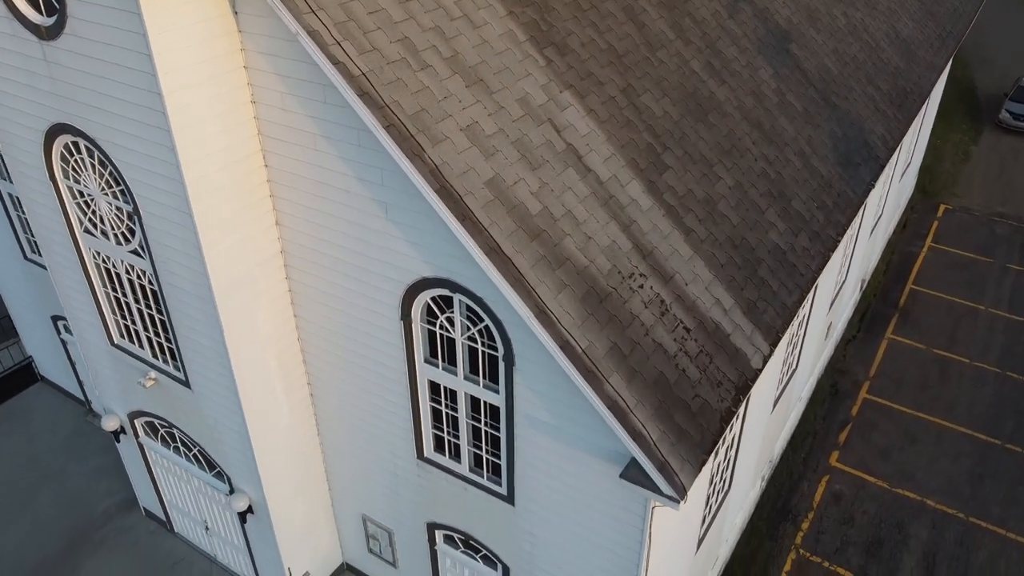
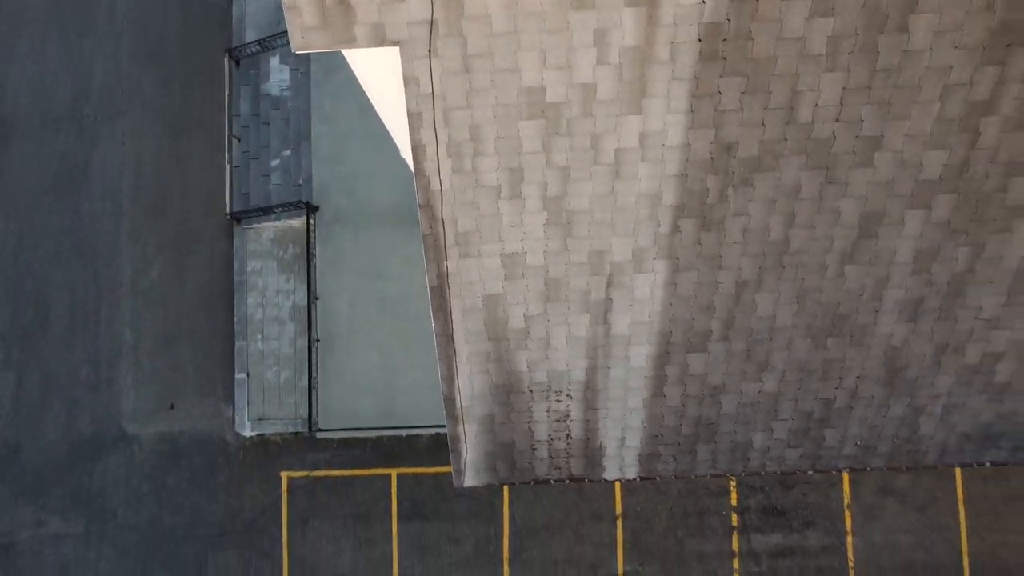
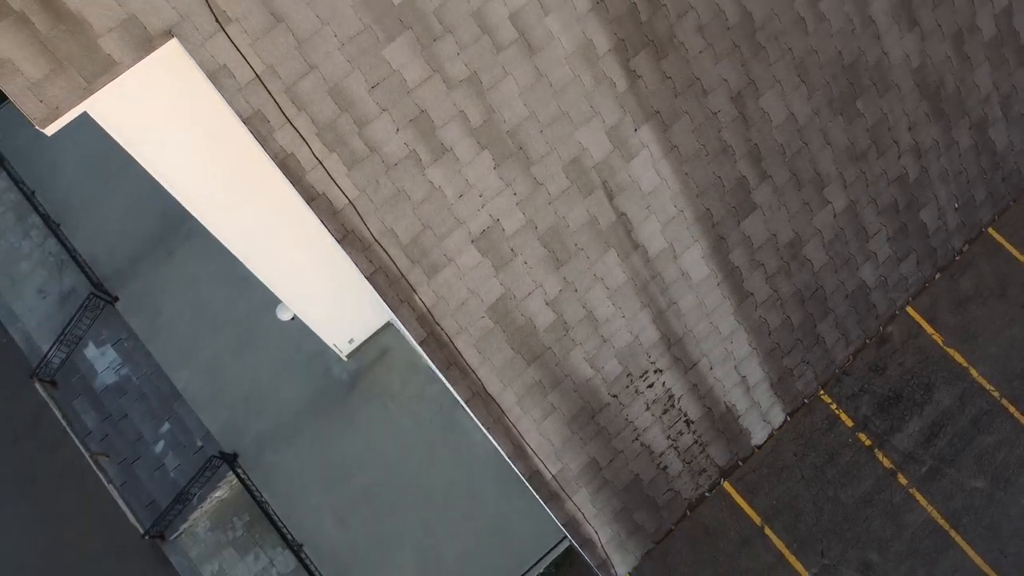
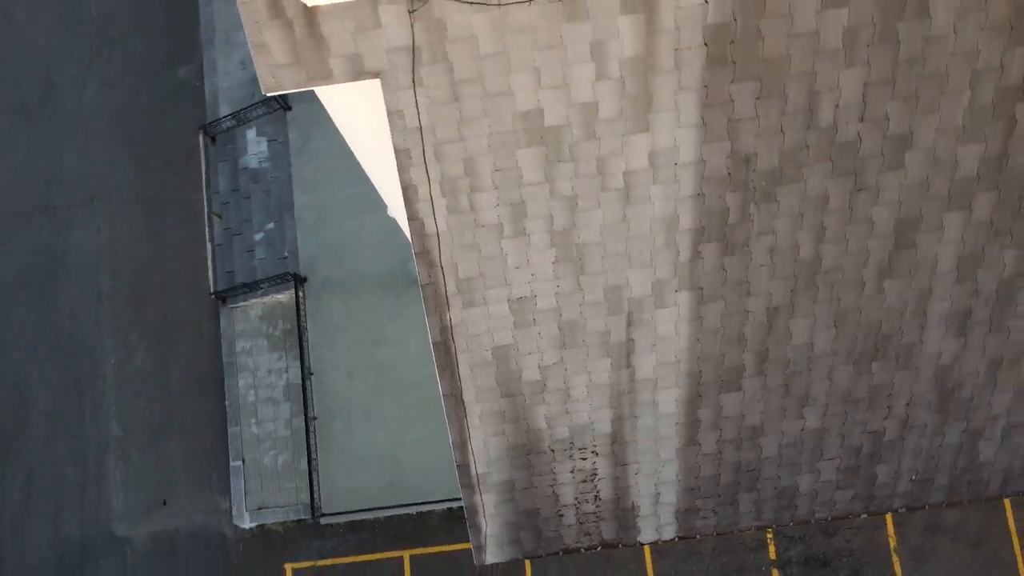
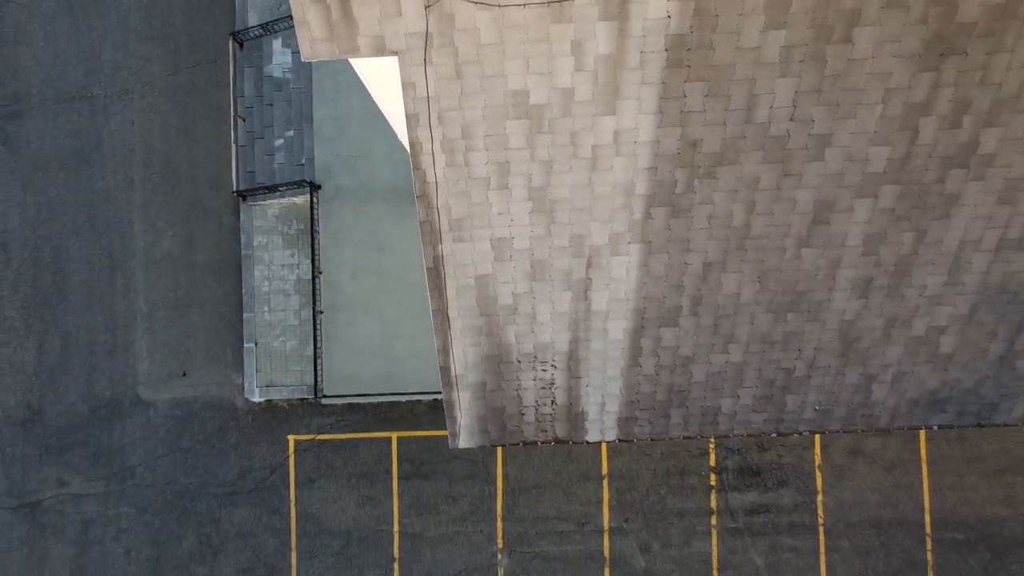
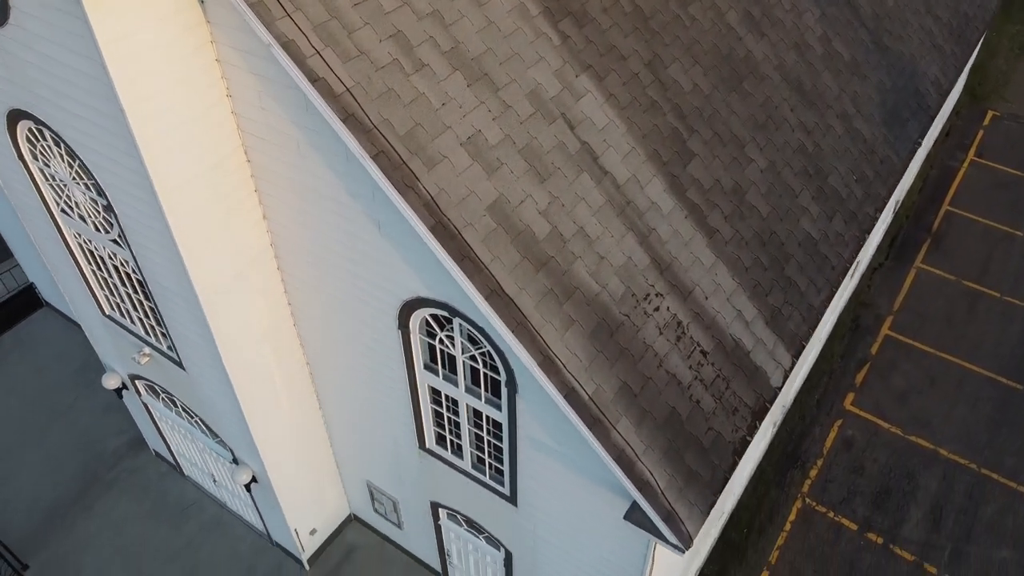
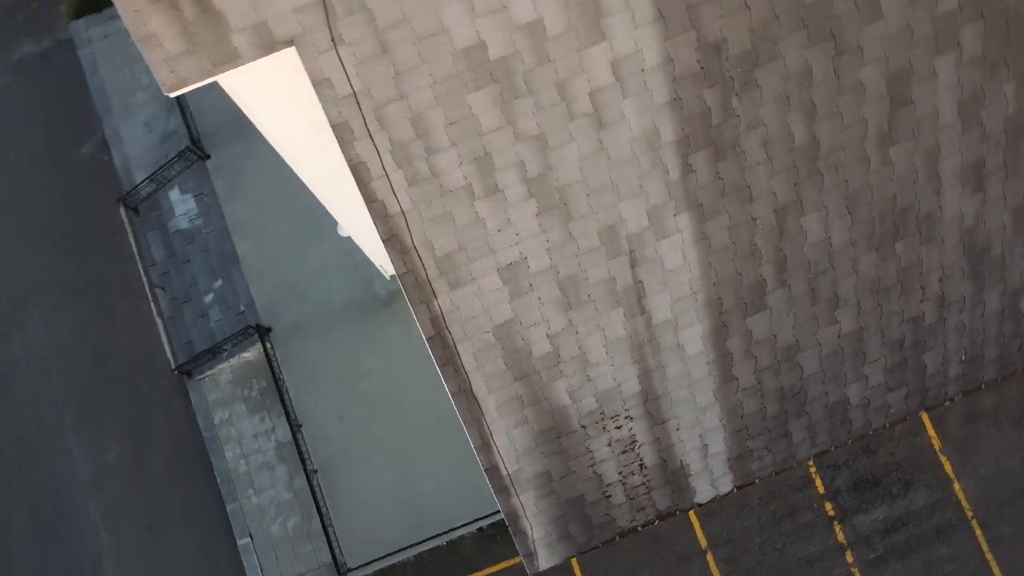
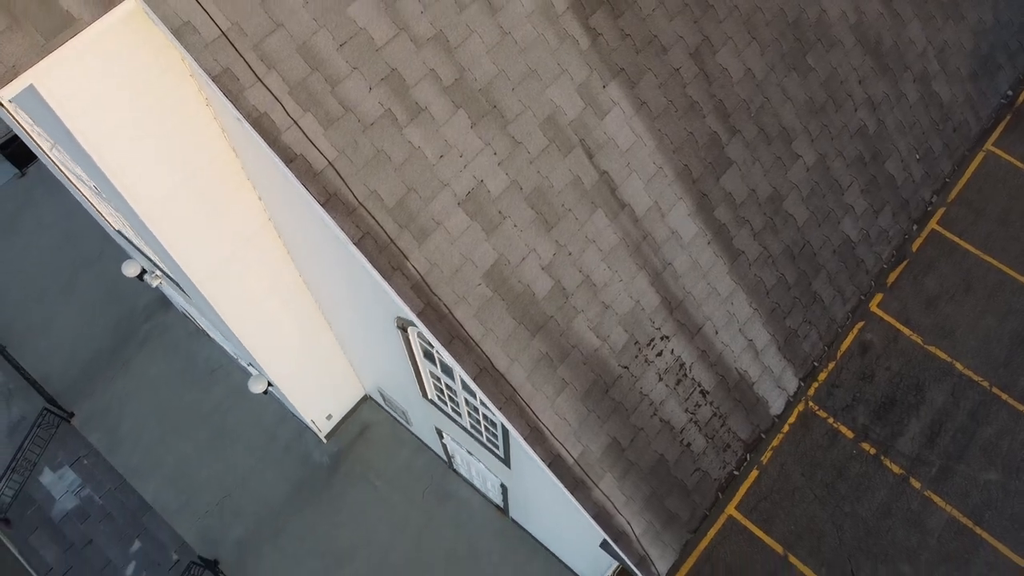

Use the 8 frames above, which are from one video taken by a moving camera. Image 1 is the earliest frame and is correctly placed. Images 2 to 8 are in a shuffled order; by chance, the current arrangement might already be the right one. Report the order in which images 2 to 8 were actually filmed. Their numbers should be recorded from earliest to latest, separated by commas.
6, 8, 3, 7, 4, 2, 5
